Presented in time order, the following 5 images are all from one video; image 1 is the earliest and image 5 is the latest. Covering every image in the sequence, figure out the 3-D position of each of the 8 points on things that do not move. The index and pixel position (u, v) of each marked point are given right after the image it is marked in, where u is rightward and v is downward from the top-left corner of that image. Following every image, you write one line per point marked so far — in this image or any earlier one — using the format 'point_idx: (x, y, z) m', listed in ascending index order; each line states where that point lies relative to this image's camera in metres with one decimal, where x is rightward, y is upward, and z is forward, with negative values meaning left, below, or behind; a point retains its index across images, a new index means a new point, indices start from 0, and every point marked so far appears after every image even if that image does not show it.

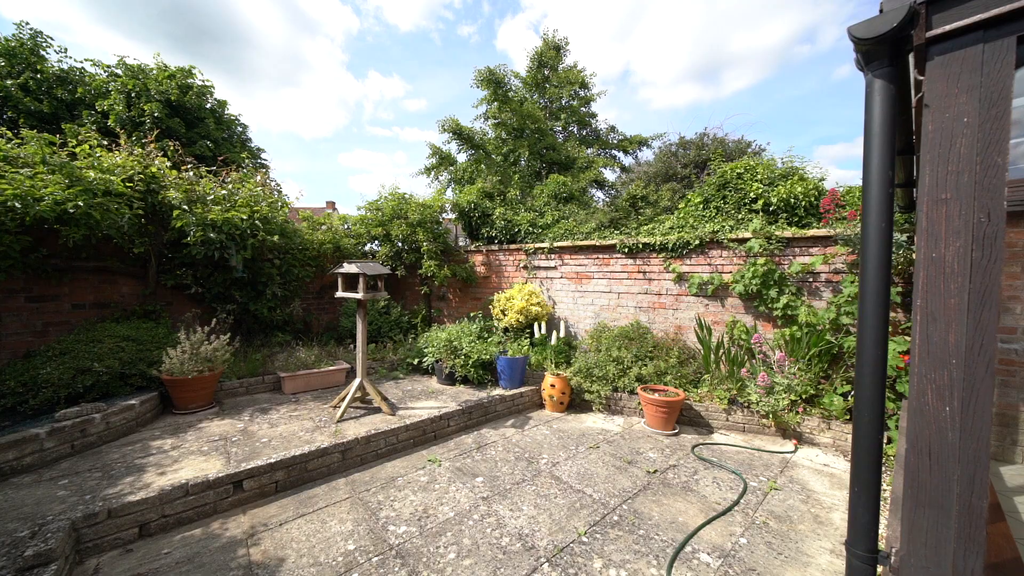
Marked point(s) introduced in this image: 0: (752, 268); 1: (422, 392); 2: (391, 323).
0: (+3.0, +0.3, +4.4) m
1: (-1.1, -1.3, +4.5) m
2: (-2.1, -0.6, +6.2) m
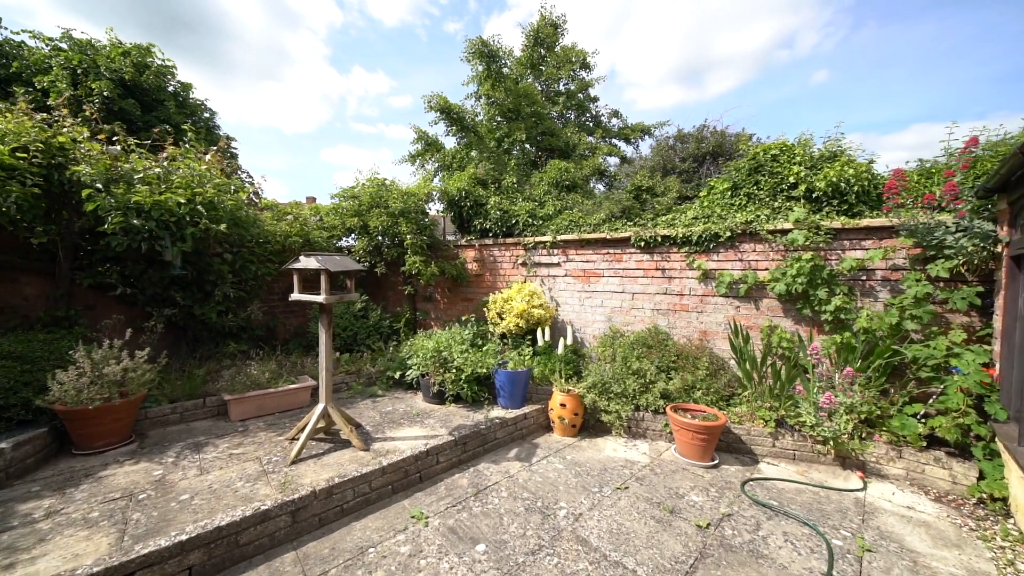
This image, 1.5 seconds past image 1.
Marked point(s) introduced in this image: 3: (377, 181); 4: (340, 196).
0: (+3.0, +0.3, +3.8) m
1: (-1.1, -1.3, +3.7) m
2: (-2.2, -0.6, +5.4) m
3: (-2.1, +1.7, +5.6) m
4: (-2.7, +1.5, +5.7) m
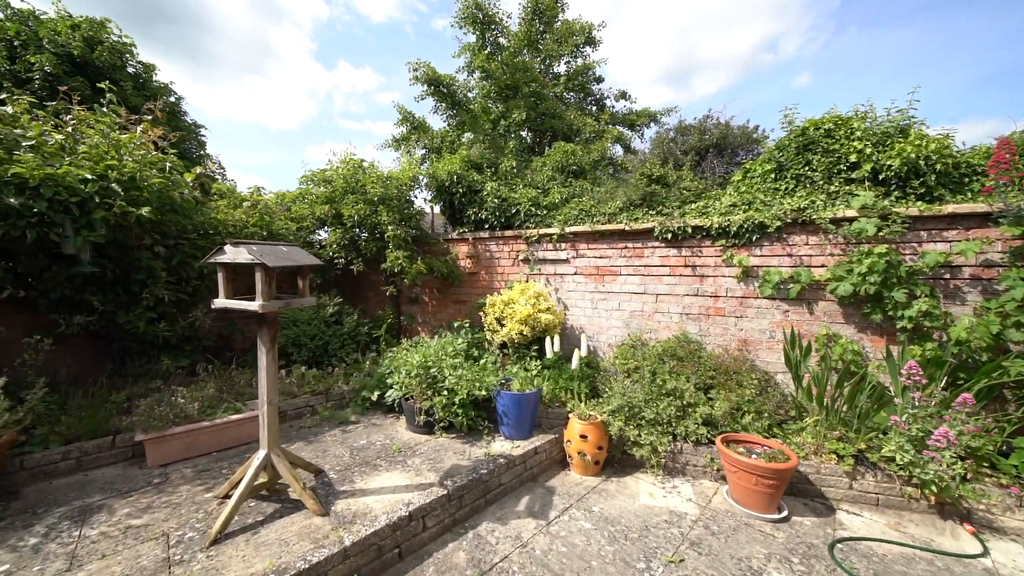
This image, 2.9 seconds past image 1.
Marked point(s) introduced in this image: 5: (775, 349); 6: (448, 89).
0: (+3.1, +0.3, +3.1) m
1: (-1.1, -1.3, +2.9) m
2: (-2.1, -0.6, +4.5) m
3: (-2.1, +1.7, +4.7) m
4: (-2.7, +1.4, +4.8) m
5: (+2.6, -0.6, +3.5) m
6: (-1.3, +3.9, +6.9) m
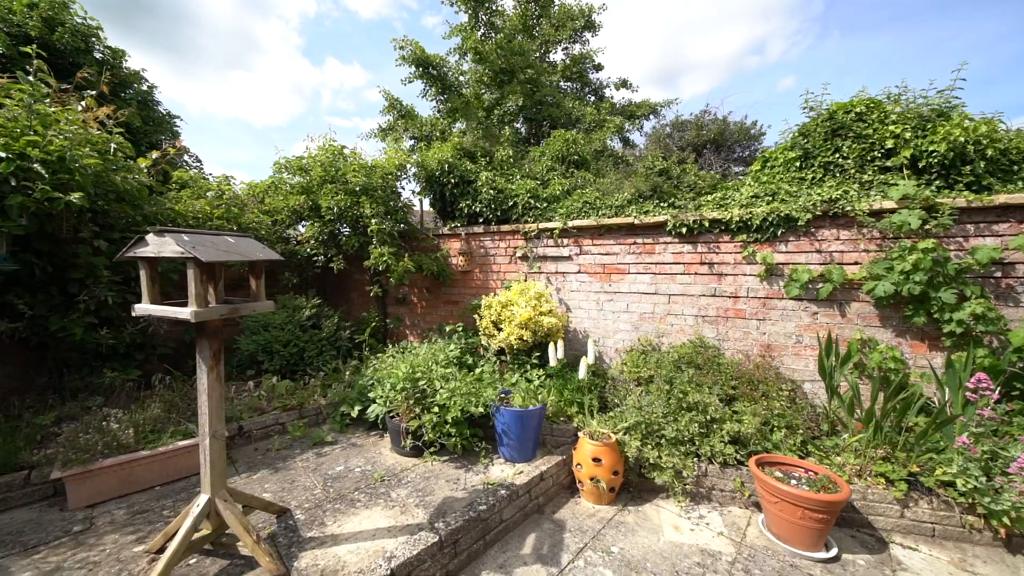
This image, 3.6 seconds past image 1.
0: (+3.1, +0.3, +2.8) m
1: (-1.0, -1.3, +2.5) m
2: (-2.2, -0.6, +4.1) m
3: (-2.2, +1.7, +4.3) m
4: (-2.8, +1.4, +4.3) m
5: (+2.6, -0.6, +3.2) m
6: (-1.4, +3.9, +6.4) m
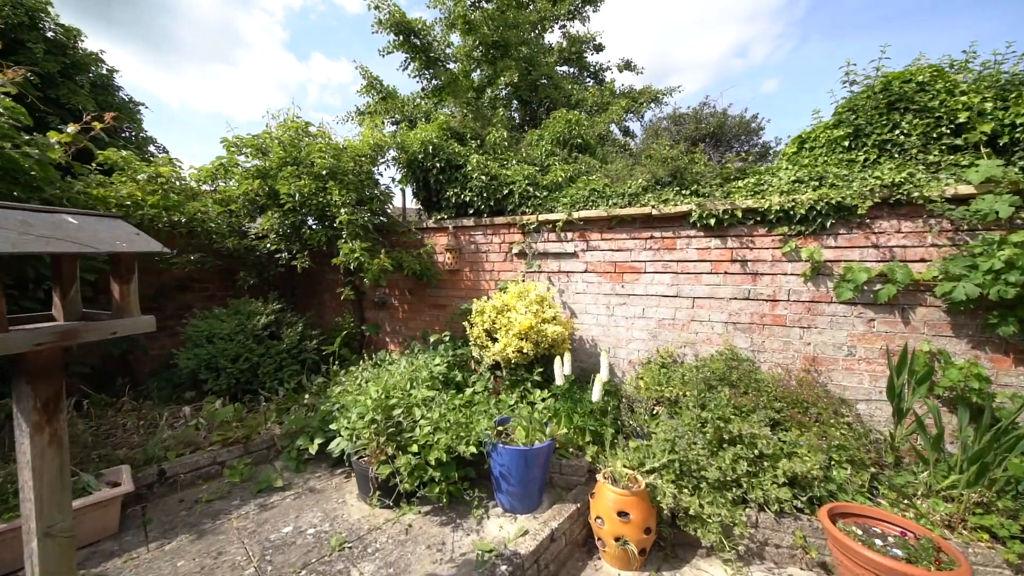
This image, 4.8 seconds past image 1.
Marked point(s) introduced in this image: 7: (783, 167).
0: (+3.1, +0.3, +2.3) m
1: (-1.0, -1.4, +1.8) m
2: (-2.2, -0.6, +3.4) m
3: (-2.2, +1.6, +3.6) m
4: (-2.8, +1.4, +3.6) m
5: (+2.6, -0.6, +2.7) m
6: (-1.5, +3.9, +5.8) m
7: (+2.3, +1.0, +3.1) m
